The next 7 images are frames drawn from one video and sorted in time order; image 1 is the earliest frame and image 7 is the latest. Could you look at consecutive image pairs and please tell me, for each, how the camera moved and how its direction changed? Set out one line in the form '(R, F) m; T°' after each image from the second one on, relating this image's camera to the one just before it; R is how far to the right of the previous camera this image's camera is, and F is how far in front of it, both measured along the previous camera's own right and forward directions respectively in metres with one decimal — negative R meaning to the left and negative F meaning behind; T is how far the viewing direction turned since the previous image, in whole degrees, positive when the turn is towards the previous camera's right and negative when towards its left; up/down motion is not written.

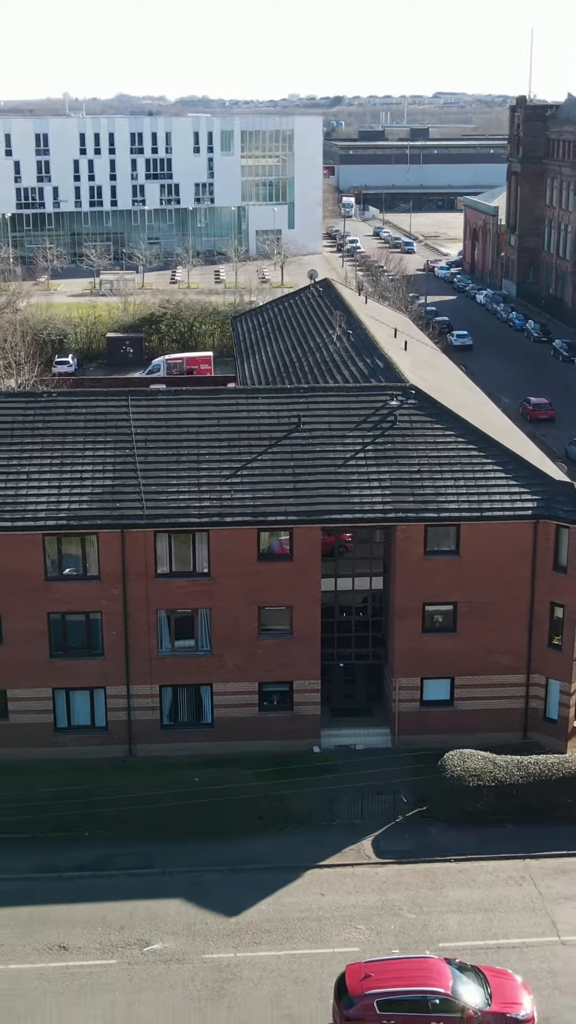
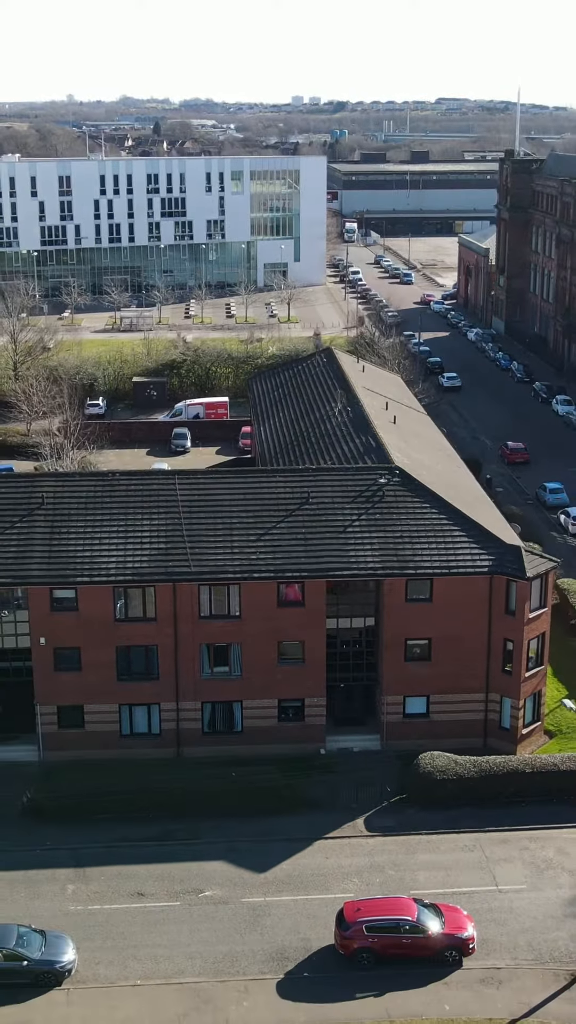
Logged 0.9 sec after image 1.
(-0.2, -6.4) m; 0°
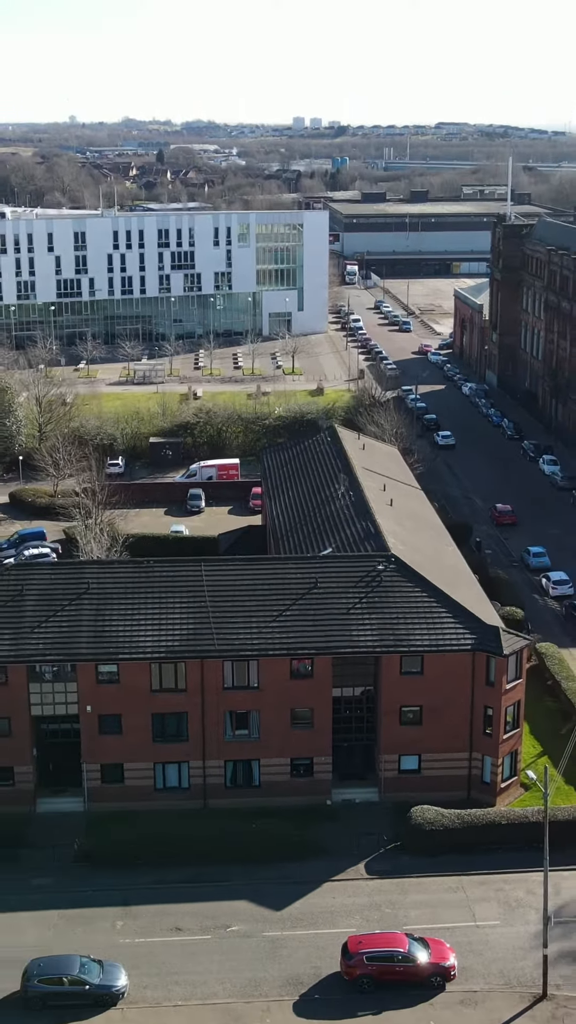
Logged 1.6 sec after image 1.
(-0.2, -4.6) m; 0°
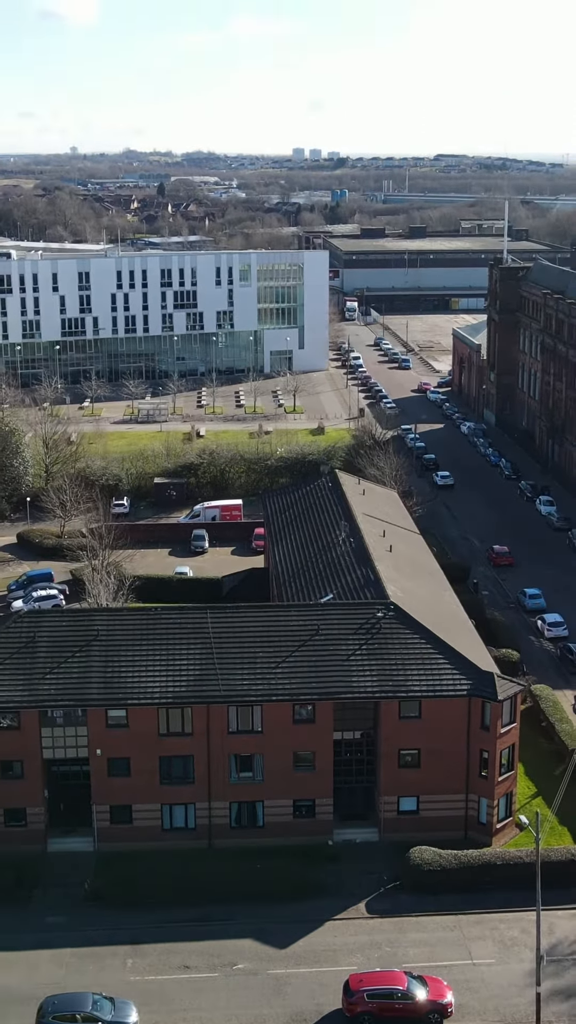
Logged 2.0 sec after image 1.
(-0.1, -1.3) m; 0°
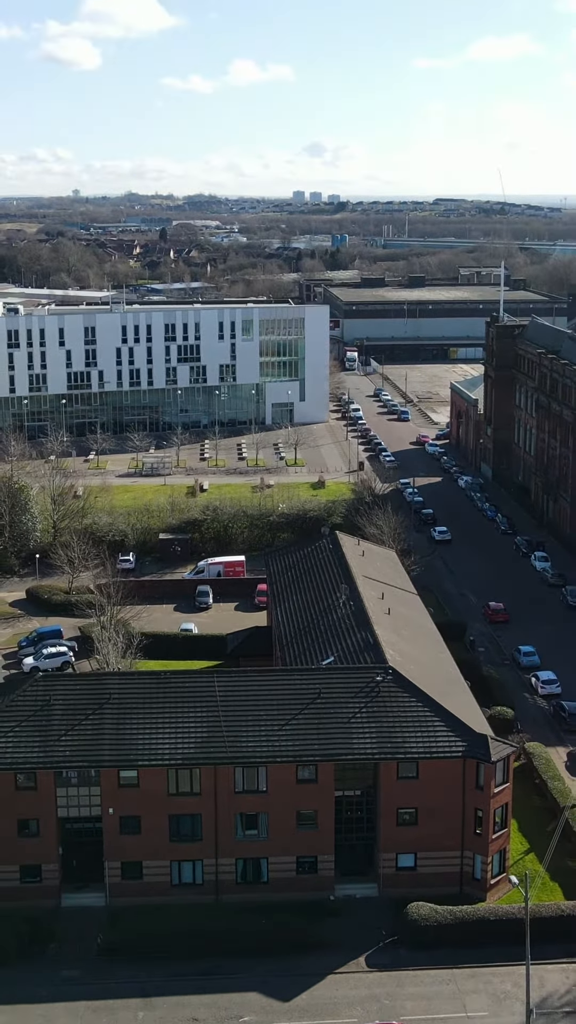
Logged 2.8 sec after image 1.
(-0.1, -1.8) m; 0°
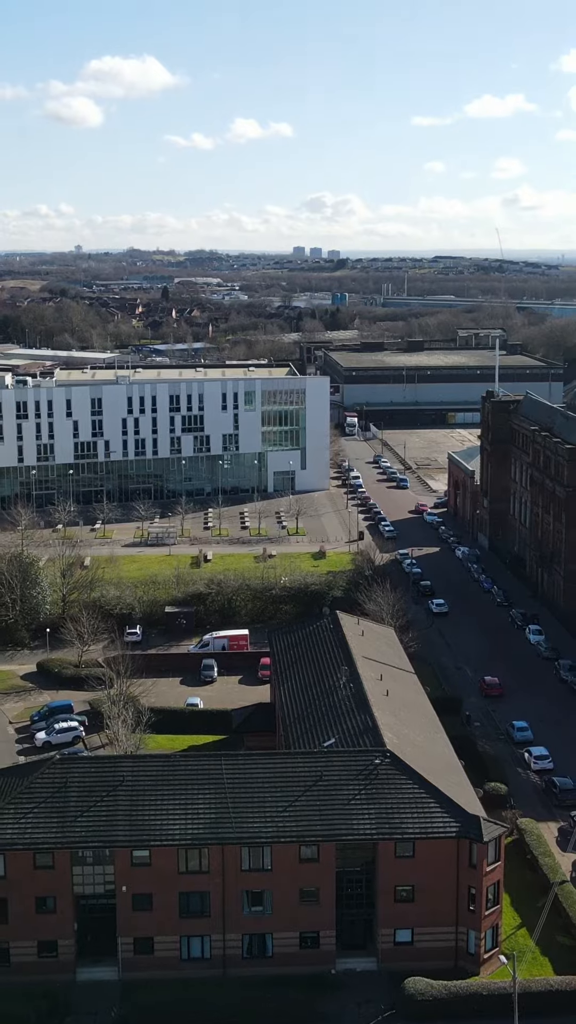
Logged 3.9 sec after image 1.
(-0.1, -2.3) m; 0°
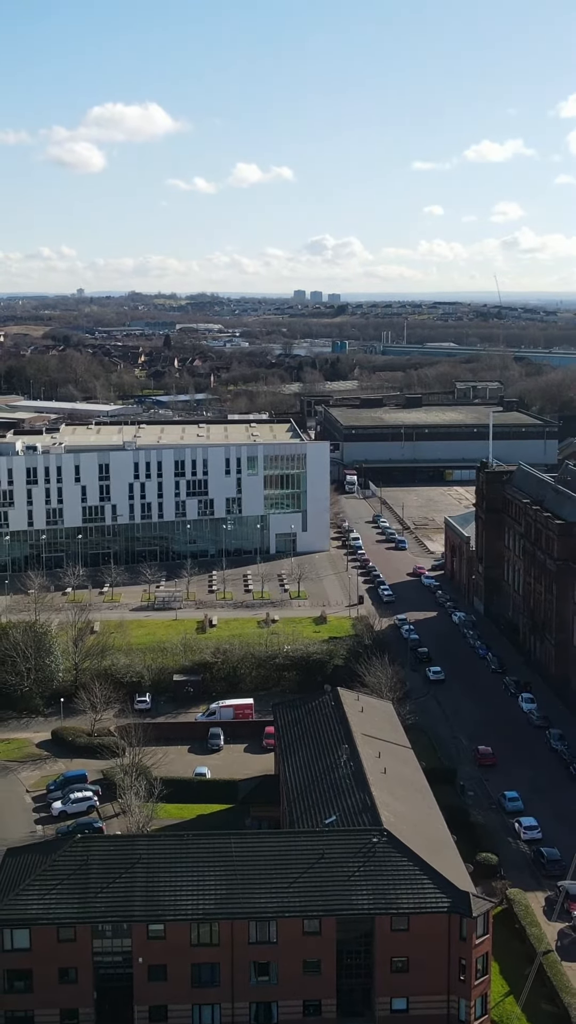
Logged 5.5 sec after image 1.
(-0.1, -3.4) m; 0°
